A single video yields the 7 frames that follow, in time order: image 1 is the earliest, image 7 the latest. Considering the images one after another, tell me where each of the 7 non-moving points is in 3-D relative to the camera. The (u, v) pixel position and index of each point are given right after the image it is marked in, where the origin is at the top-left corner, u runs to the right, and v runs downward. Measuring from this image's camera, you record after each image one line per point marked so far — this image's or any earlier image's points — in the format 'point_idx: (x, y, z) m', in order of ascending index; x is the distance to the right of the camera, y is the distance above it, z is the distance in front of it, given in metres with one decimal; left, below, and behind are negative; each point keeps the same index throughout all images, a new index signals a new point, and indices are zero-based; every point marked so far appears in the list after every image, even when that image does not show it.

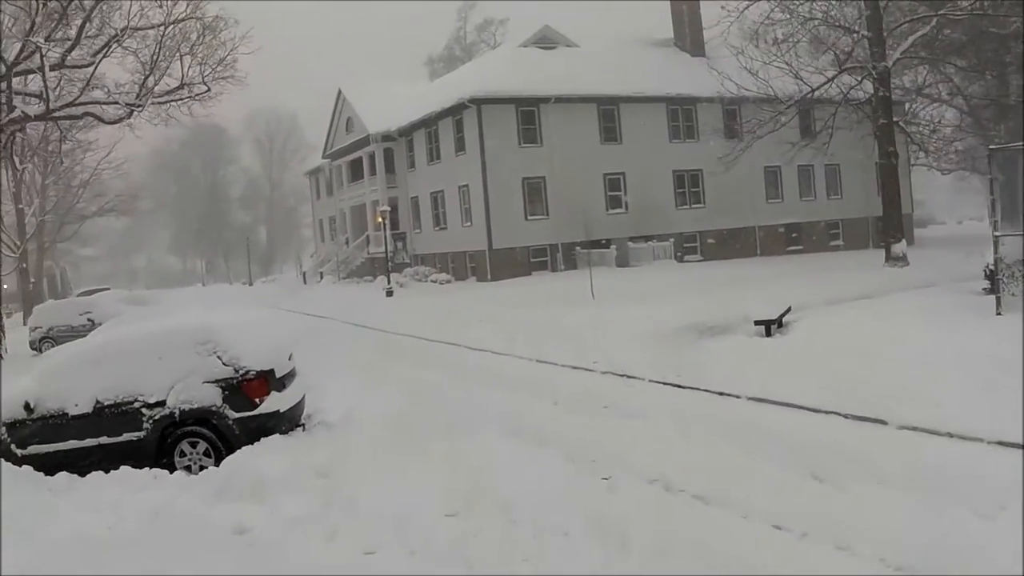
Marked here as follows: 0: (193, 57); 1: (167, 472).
0: (-7.8, +5.7, +19.6) m
1: (-3.5, -1.9, +8.0) m
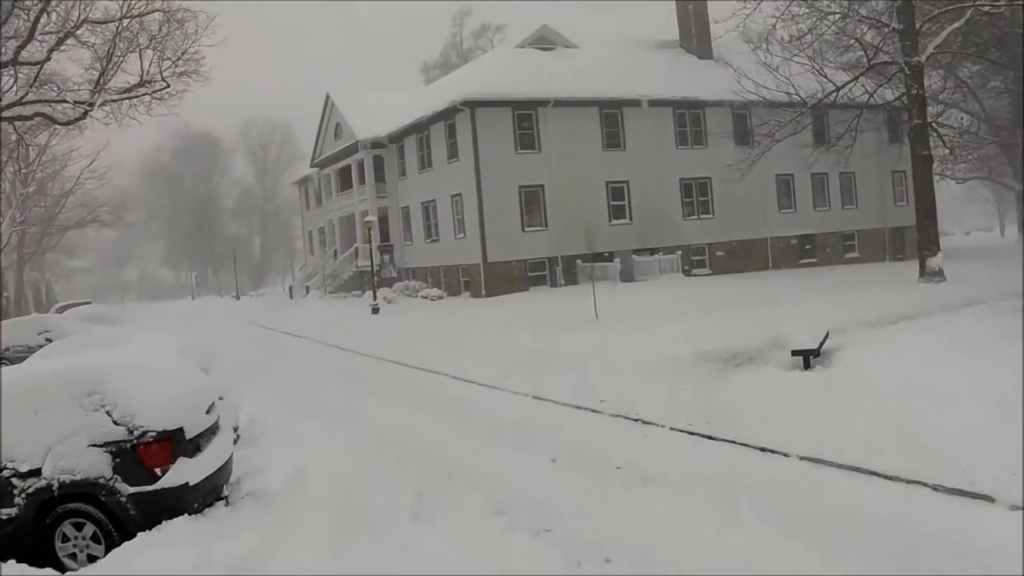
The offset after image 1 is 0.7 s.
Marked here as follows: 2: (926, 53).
0: (-7.9, +5.2, +17.6) m
1: (-3.6, -2.1, +6.0) m
2: (+9.8, +5.5, +18.8) m
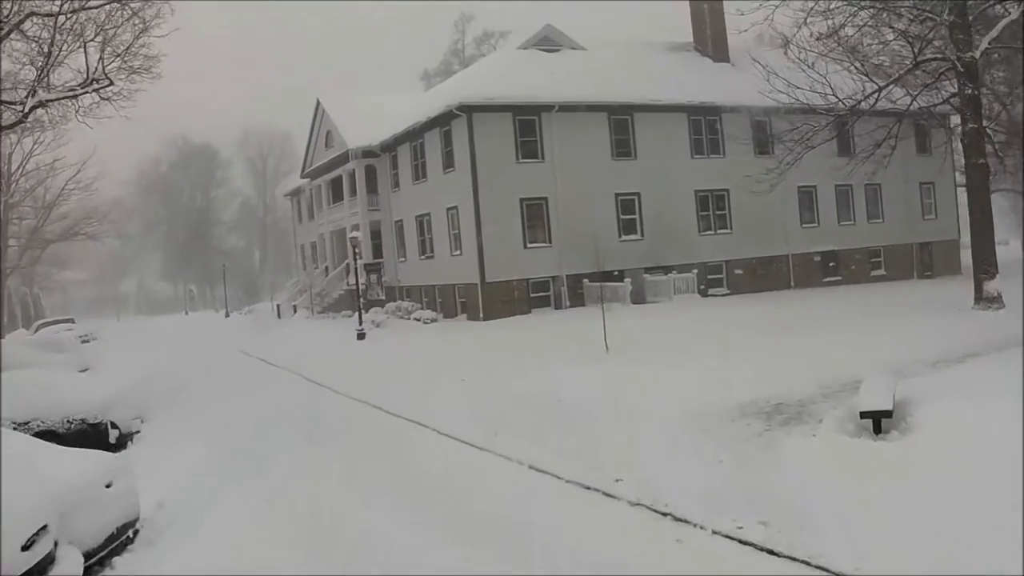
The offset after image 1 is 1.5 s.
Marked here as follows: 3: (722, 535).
0: (-8.0, +4.7, +15.5) m
1: (-3.7, -2.5, +3.7) m
2: (+9.8, +5.0, +16.5) m
3: (+1.8, -2.0, +6.7) m
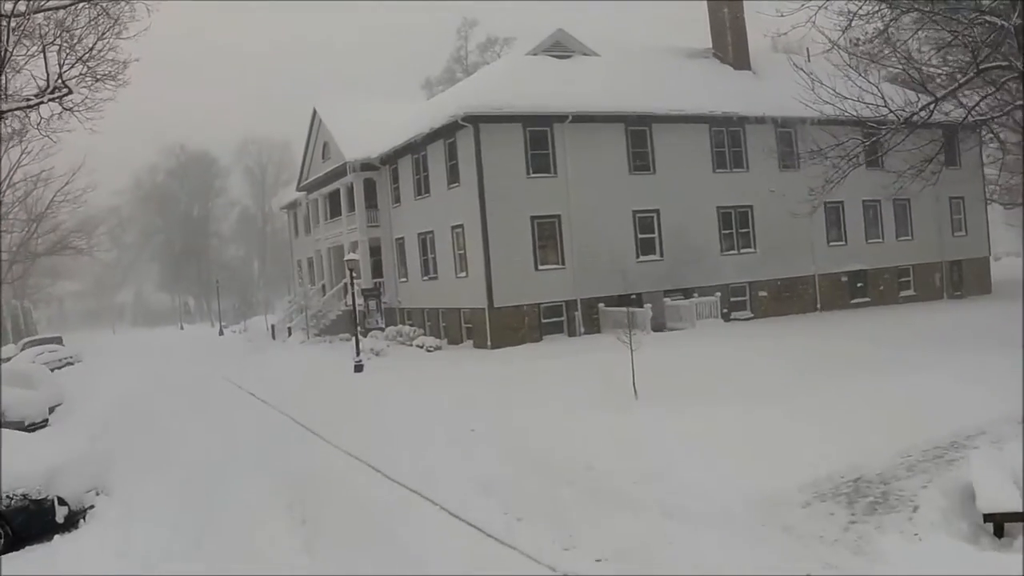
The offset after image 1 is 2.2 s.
0: (-7.7, +4.1, +13.7) m
1: (-3.5, -3.0, +1.8) m
2: (+10.0, +4.3, +14.7) m
3: (+2.0, -2.6, +4.9) m
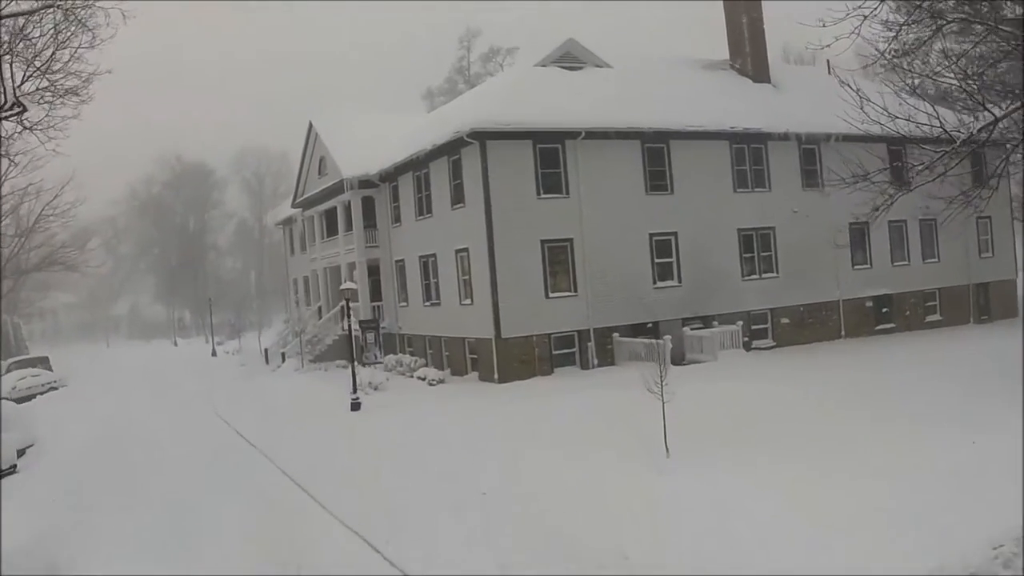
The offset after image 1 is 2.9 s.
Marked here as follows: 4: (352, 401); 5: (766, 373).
0: (-7.5, +3.5, +12.2) m
1: (-3.2, -3.5, +0.2) m
2: (+10.3, +3.6, +13.2) m
3: (+2.3, -3.1, +3.3) m
4: (-3.9, -2.7, +19.5) m
5: (+6.3, -2.1, +19.8) m
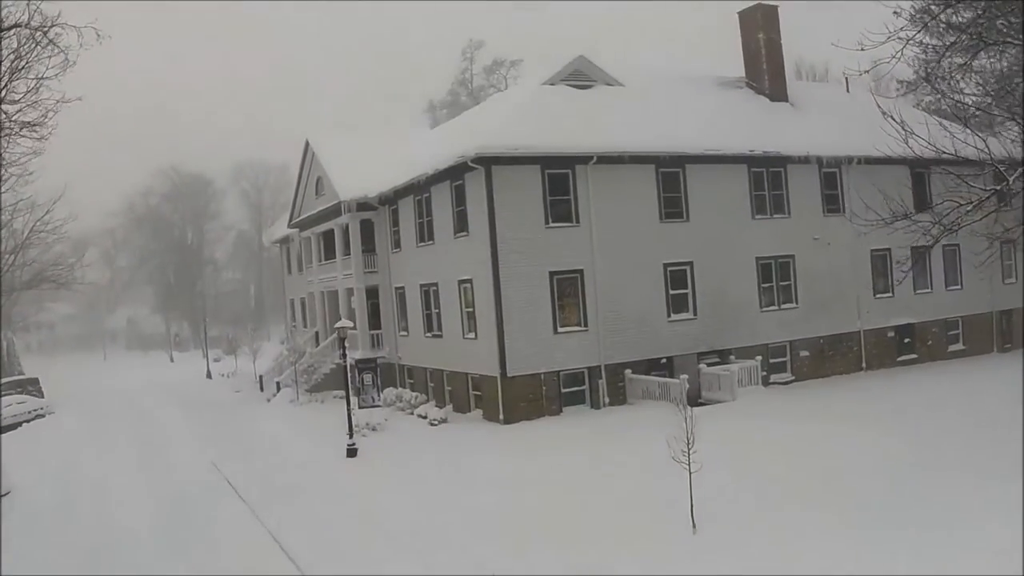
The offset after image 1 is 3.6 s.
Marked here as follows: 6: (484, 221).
0: (-7.3, +2.7, +11.0) m
1: (-3.1, -4.1, -1.0) m
2: (+10.4, +2.8, +12.0) m
3: (+2.4, -3.8, +2.0) m
4: (-3.8, -3.5, +18.3) m
5: (+6.5, -2.9, +18.5) m
6: (-0.7, +1.7, +19.6) m
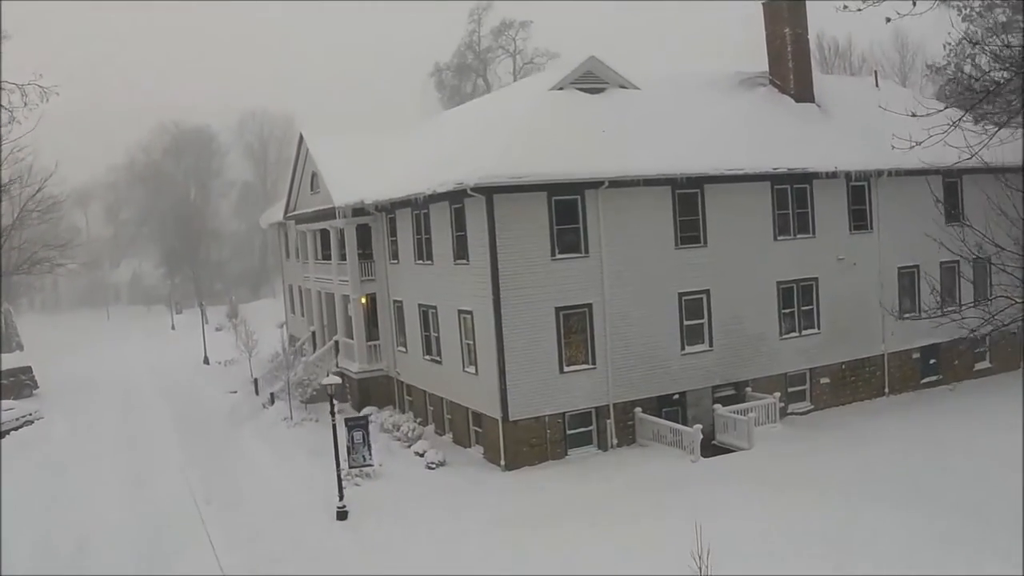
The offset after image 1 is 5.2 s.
0: (-7.3, +1.4, +9.6) m
1: (-3.3, -6.4, -2.0) m
2: (+10.5, +1.3, +10.4) m
3: (+2.2, -5.9, +1.0) m
4: (-3.7, -4.4, +17.2) m
5: (+6.5, -3.9, +17.3) m
6: (-0.6, +0.8, +18.1) m
